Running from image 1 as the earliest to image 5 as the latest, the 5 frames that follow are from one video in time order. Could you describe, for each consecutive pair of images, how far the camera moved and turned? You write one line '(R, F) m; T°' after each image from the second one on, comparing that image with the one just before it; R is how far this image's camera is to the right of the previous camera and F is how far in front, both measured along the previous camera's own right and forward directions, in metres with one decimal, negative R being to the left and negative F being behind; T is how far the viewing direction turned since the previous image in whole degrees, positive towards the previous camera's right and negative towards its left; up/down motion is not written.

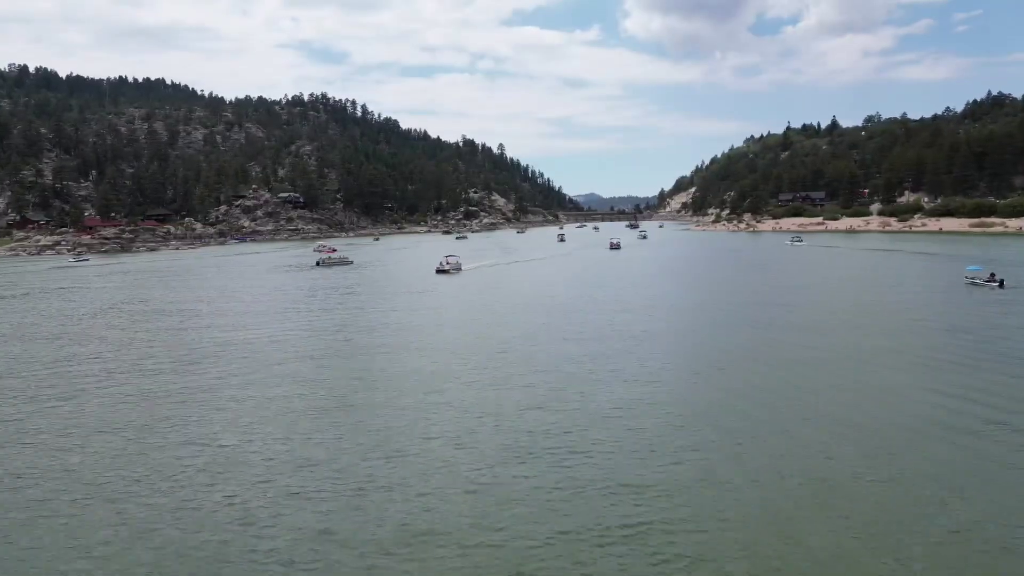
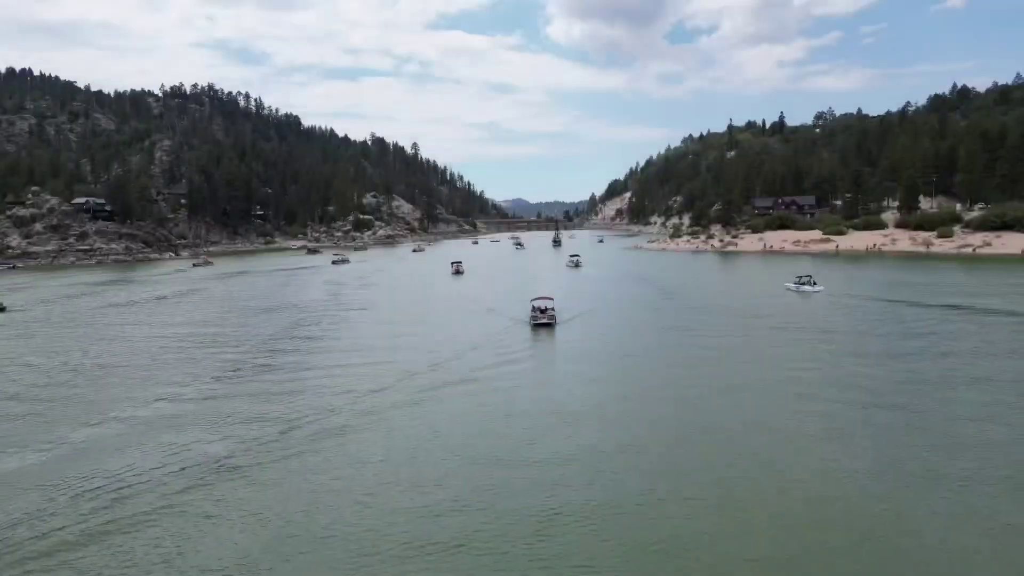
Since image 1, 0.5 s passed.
(+0.9, -2.7) m; -10°
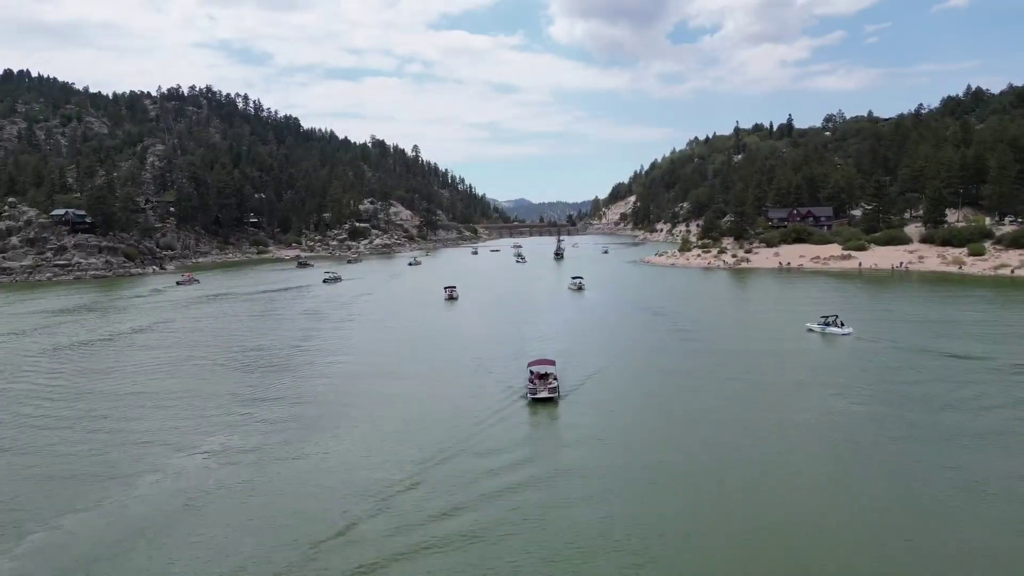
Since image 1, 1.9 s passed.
(+0.3, +5.2) m; 0°
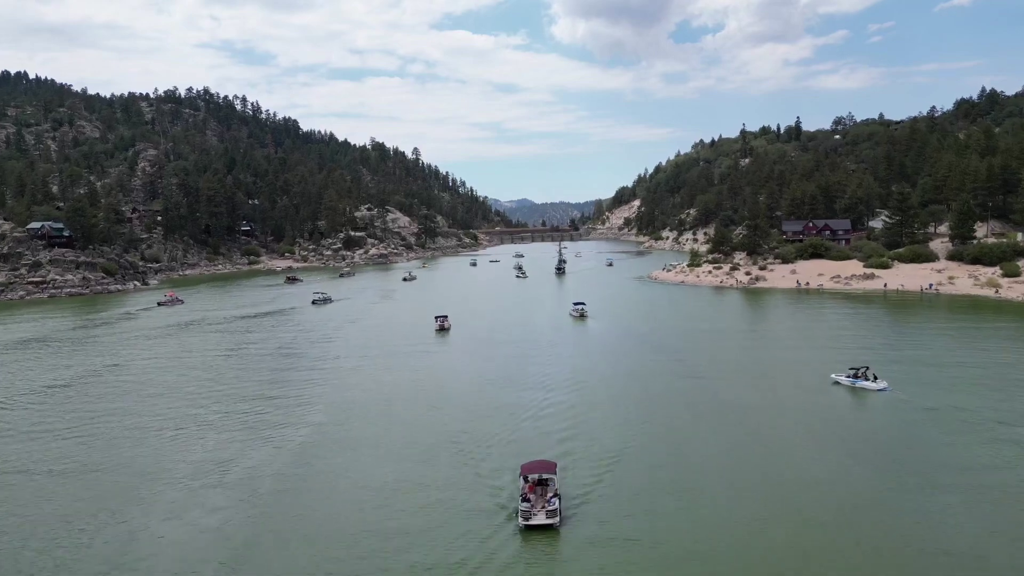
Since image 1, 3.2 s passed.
(+0.4, +5.2) m; 0°
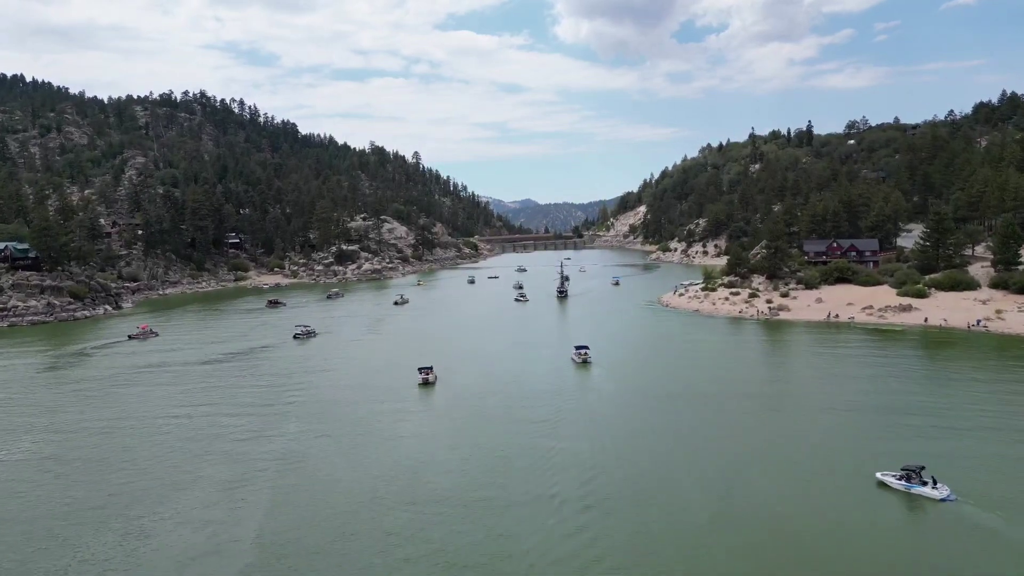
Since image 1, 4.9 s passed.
(+0.6, +7.0) m; 0°
